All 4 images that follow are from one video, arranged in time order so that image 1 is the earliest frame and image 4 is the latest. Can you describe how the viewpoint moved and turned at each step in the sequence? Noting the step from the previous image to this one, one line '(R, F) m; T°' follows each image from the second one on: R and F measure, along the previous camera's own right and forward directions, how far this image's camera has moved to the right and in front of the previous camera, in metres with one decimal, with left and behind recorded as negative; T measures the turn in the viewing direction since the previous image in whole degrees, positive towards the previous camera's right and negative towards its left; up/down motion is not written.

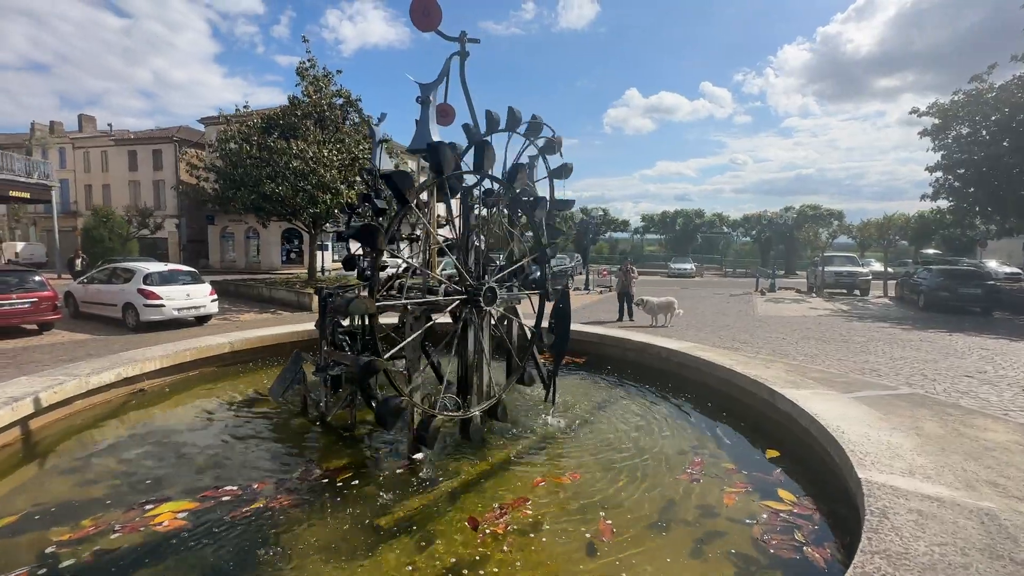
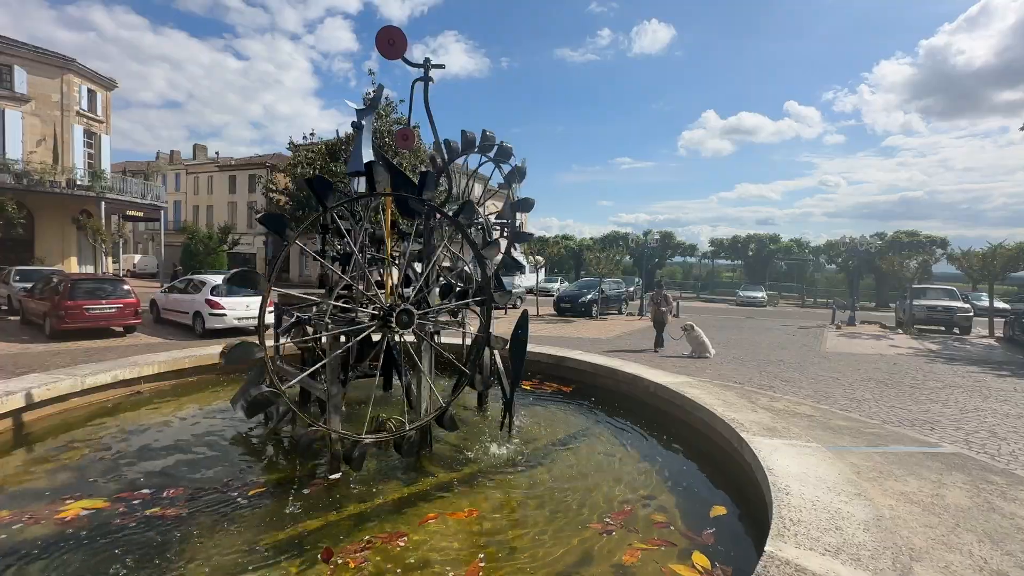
(+1.4, +0.3) m; -8°
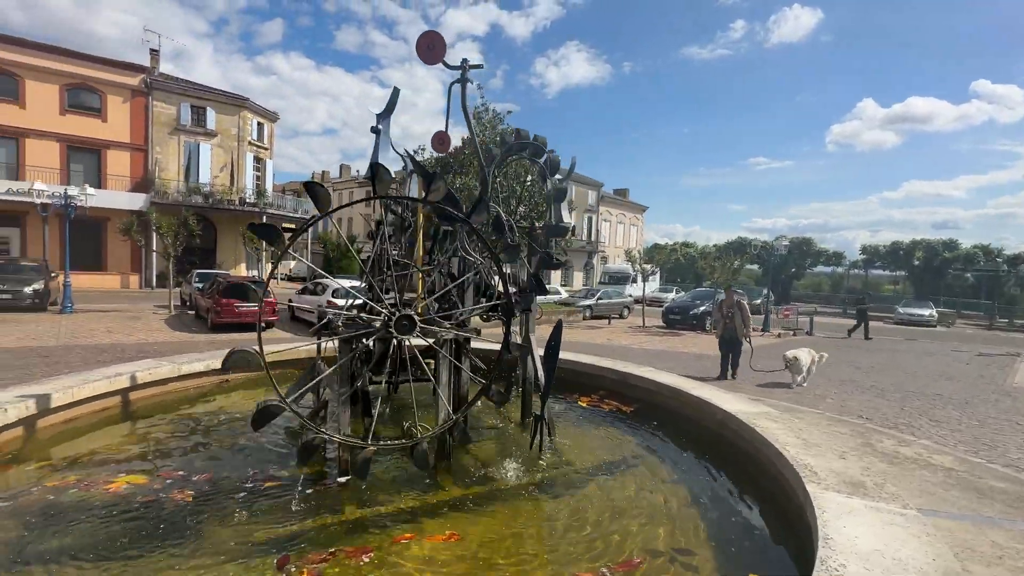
(+1.0, +0.5) m; -14°
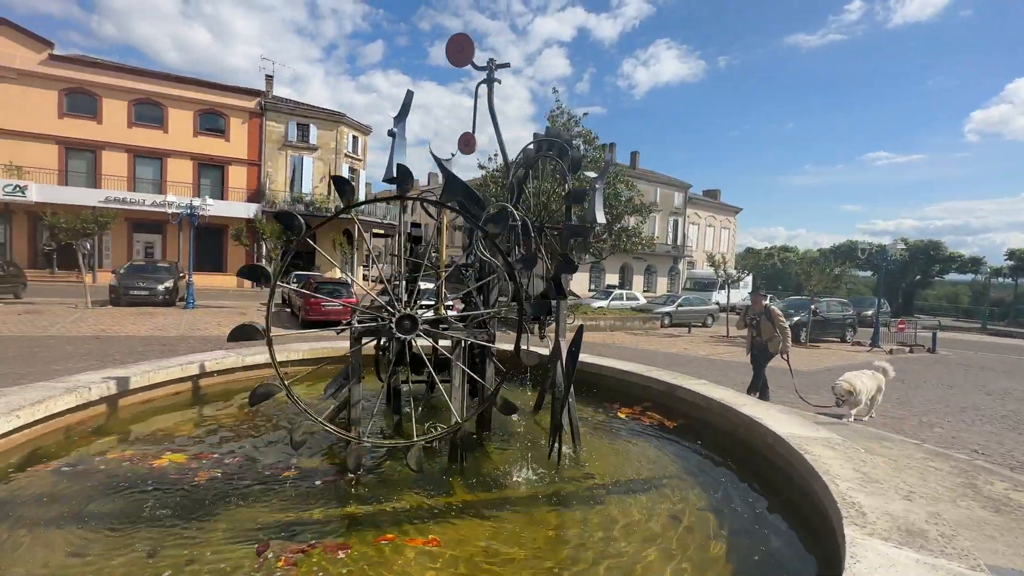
(+0.7, +0.2) m; -10°
